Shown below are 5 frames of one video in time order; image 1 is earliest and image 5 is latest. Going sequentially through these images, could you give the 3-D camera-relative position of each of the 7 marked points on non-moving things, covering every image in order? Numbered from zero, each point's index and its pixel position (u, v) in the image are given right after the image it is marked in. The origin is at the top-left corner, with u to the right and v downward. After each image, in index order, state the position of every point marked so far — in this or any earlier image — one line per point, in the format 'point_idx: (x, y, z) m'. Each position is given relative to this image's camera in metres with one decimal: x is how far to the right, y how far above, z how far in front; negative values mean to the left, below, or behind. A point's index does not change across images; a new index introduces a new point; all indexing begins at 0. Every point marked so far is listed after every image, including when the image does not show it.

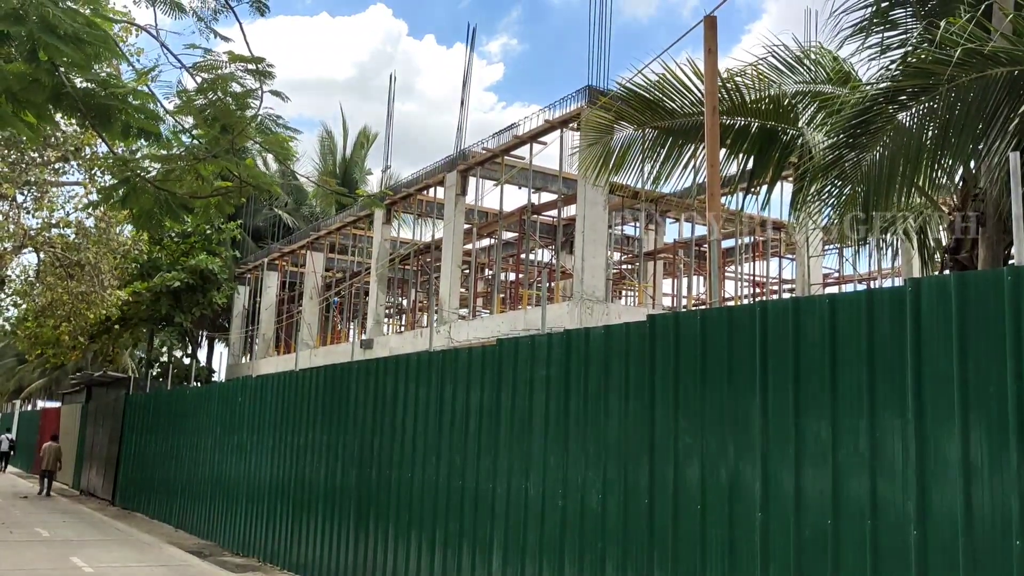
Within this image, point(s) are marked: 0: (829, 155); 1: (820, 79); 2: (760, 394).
0: (+2.5, +1.1, +8.7) m
1: (+2.7, +1.9, +9.4) m
2: (+1.4, -0.6, +6.5) m
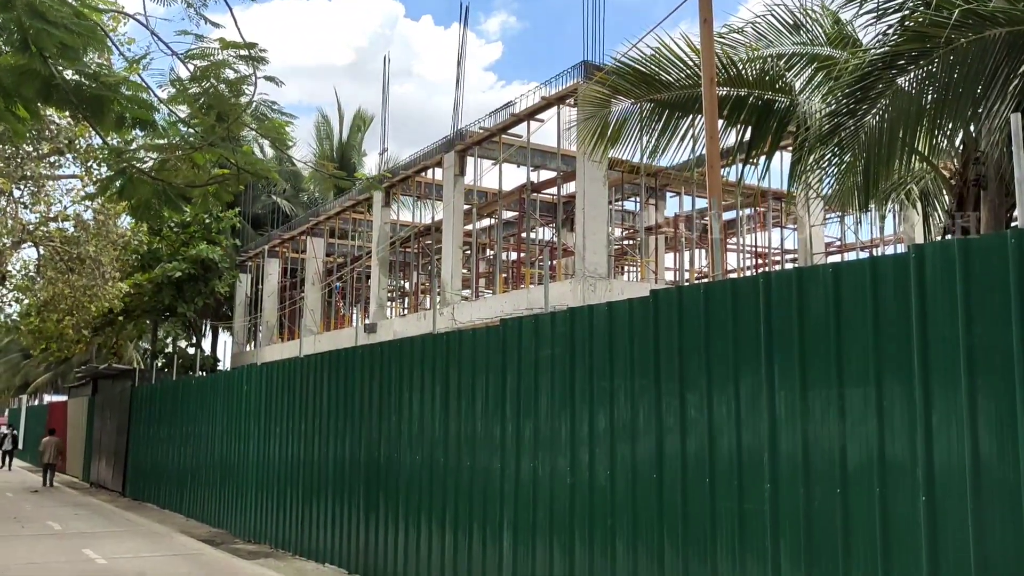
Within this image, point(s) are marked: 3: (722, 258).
0: (+2.5, +1.3, +8.7) m
1: (+2.7, +2.1, +9.3) m
2: (+1.5, -0.4, +6.4) m
3: (+1.6, +0.2, +8.0) m
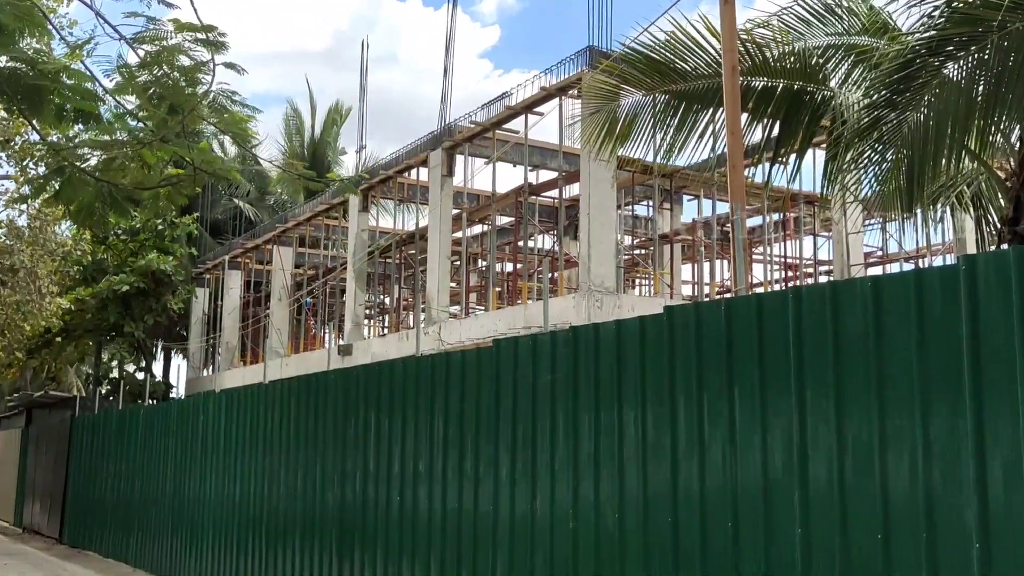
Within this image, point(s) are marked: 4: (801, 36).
0: (+2.5, +1.2, +7.6) m
1: (+2.6, +2.0, +8.3) m
2: (+1.4, -0.5, +5.4) m
3: (+1.5, +0.1, +7.0) m
4: (+2.3, +2.0, +8.4) m
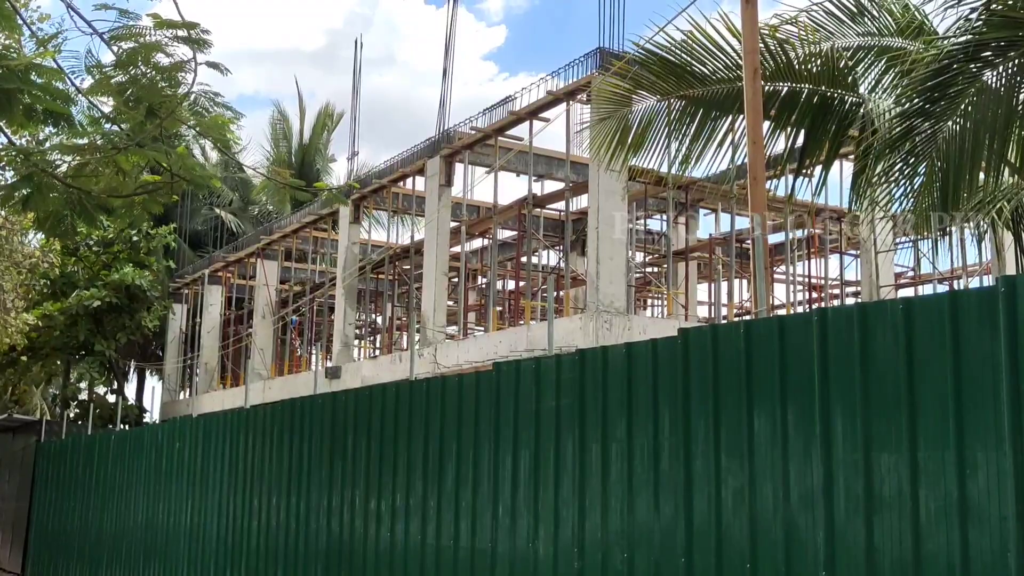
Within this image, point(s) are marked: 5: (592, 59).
0: (+2.5, +1.1, +7.1) m
1: (+2.7, +1.8, +7.8) m
2: (+1.4, -0.6, +4.8) m
3: (+1.5, 0.0, +6.4) m
4: (+2.3, +1.9, +7.9) m
5: (+1.0, +2.6, +12.8) m
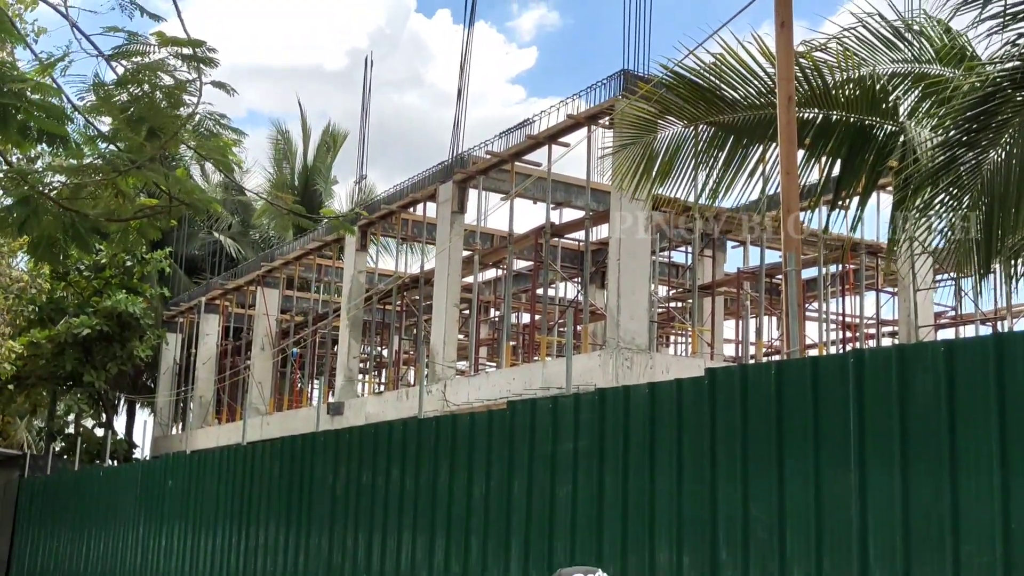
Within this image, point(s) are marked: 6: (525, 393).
0: (+2.6, +0.8, +6.7) m
1: (+2.8, +1.6, +7.4) m
2: (+1.5, -0.8, +4.4) m
3: (+1.6, -0.2, +6.0) m
4: (+2.4, +1.6, +7.5) m
5: (+1.2, +2.3, +12.5) m
6: (+0.2, -1.2, +13.3) m
